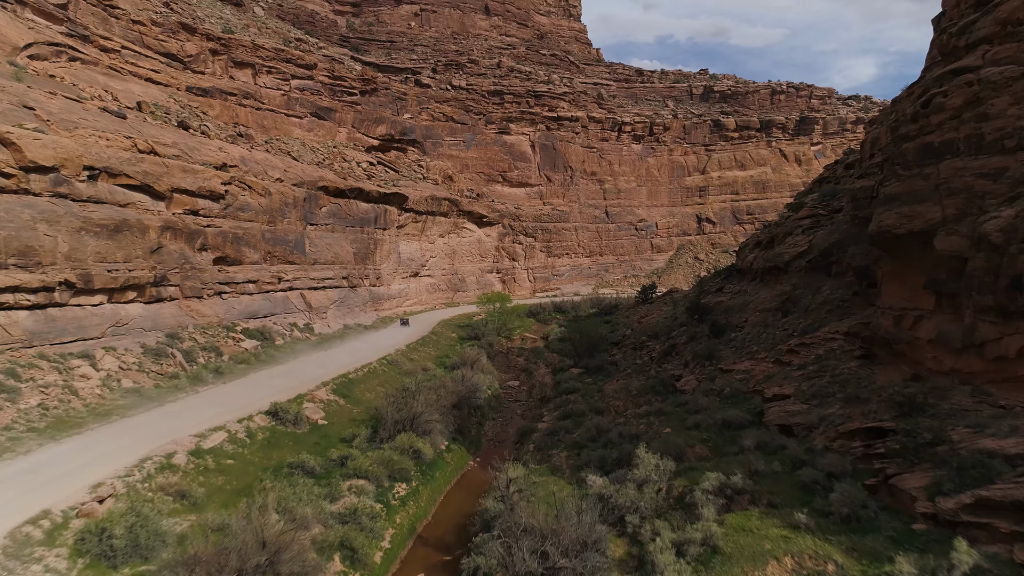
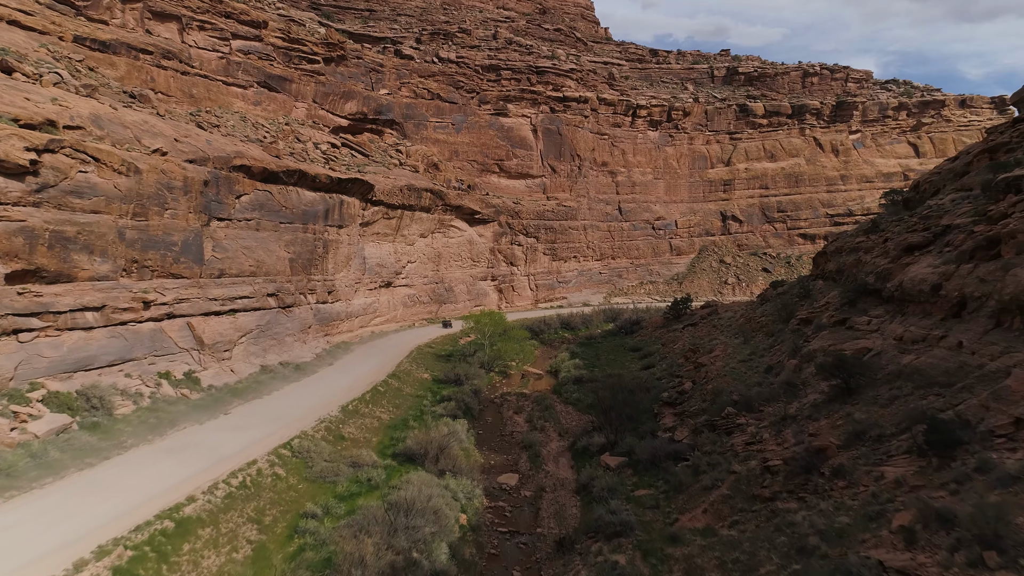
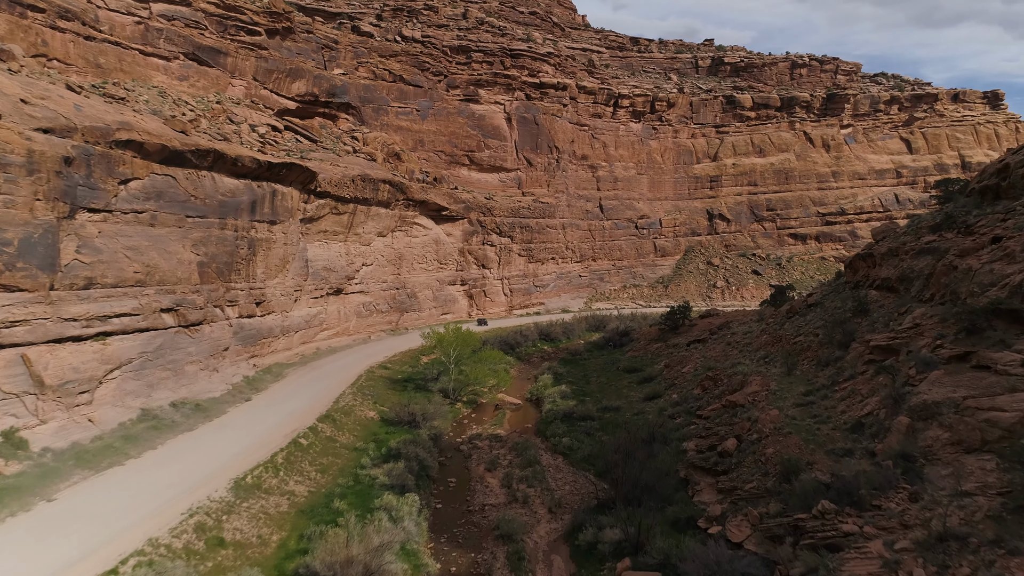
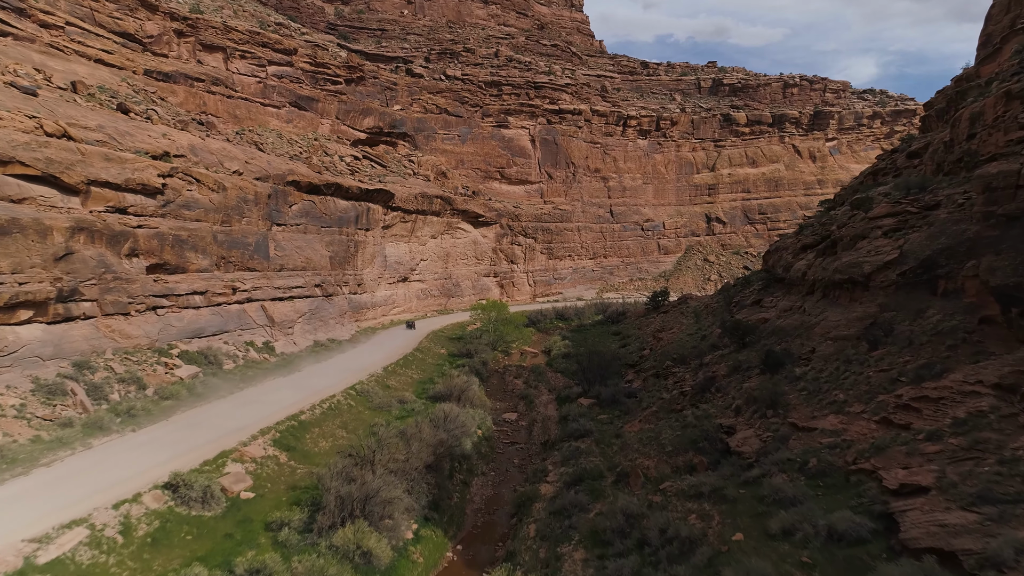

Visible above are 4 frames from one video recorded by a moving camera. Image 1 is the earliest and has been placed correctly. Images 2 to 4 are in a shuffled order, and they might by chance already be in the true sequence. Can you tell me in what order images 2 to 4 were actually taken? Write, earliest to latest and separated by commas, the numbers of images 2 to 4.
4, 2, 3
